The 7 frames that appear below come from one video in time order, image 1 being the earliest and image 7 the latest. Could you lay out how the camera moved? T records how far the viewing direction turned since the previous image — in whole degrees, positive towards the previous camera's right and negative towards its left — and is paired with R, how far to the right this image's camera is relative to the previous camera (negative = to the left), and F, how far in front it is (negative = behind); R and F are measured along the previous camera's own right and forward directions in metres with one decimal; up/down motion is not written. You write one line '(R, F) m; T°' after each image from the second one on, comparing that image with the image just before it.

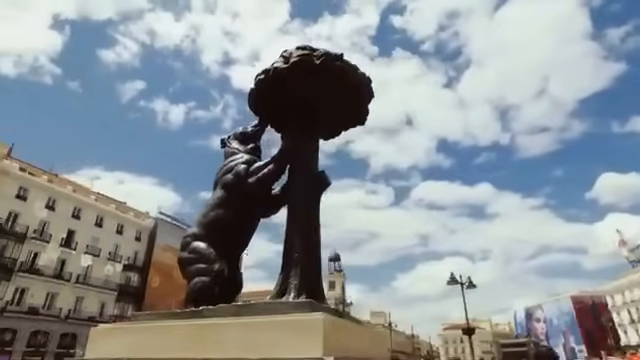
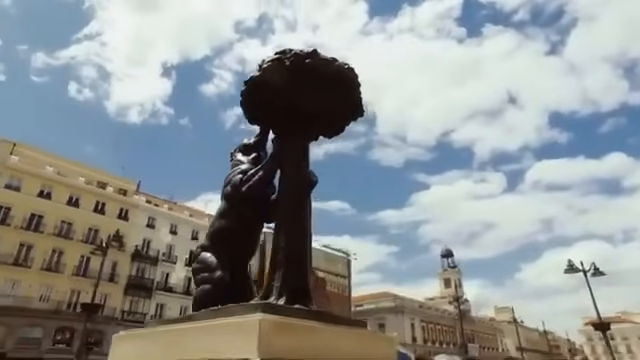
(+0.9, +0.1) m; -14°
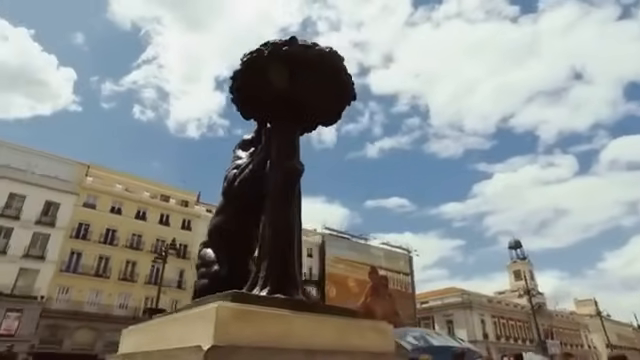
(+0.5, +0.1) m; -8°
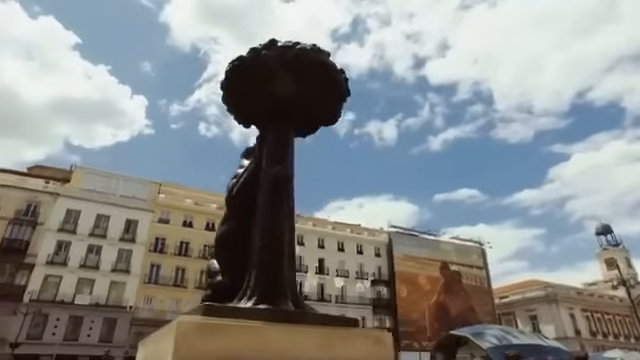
(+0.6, +0.2) m; -9°
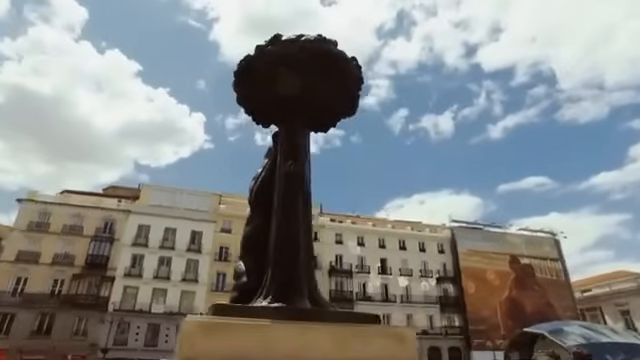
(+0.3, +0.1) m; -8°
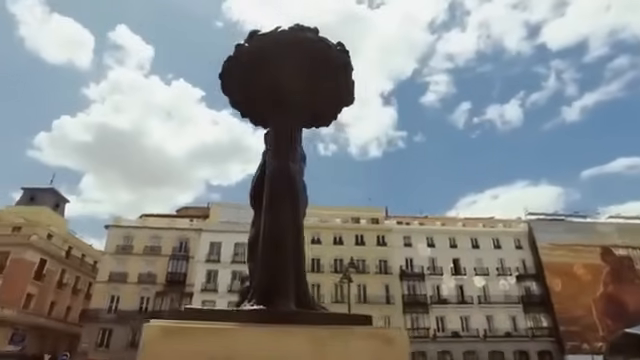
(+0.6, +0.2) m; -9°
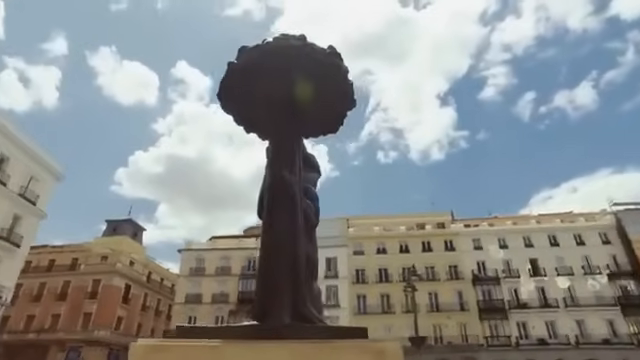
(+0.5, +0.1) m; -9°
